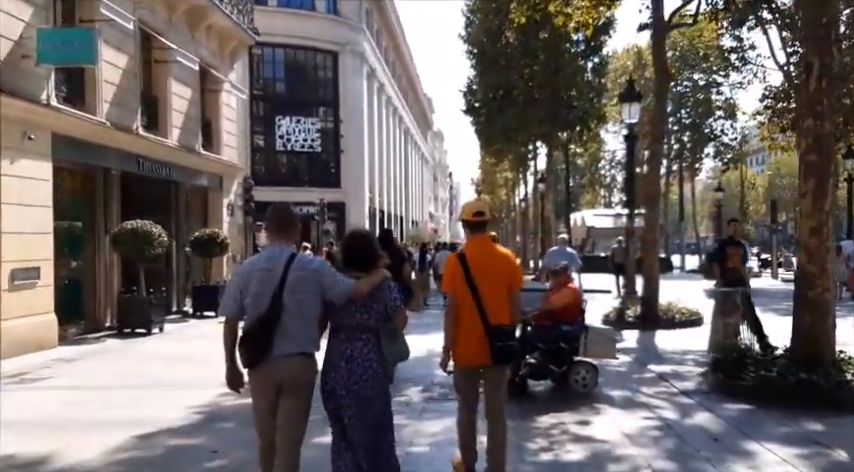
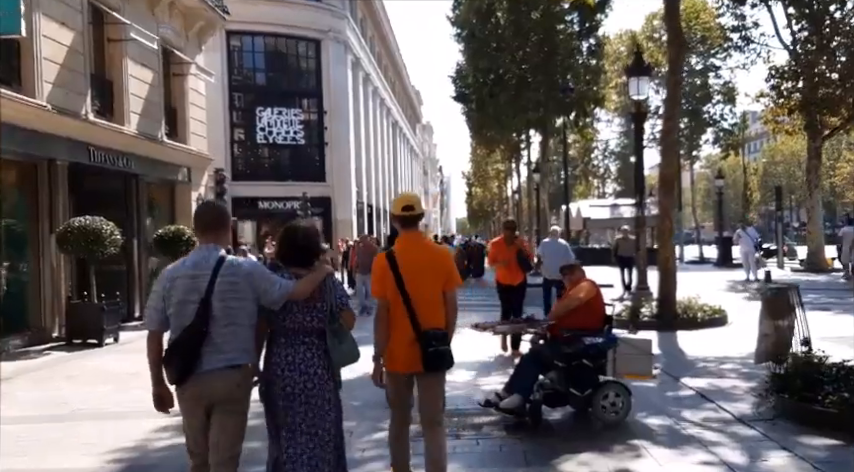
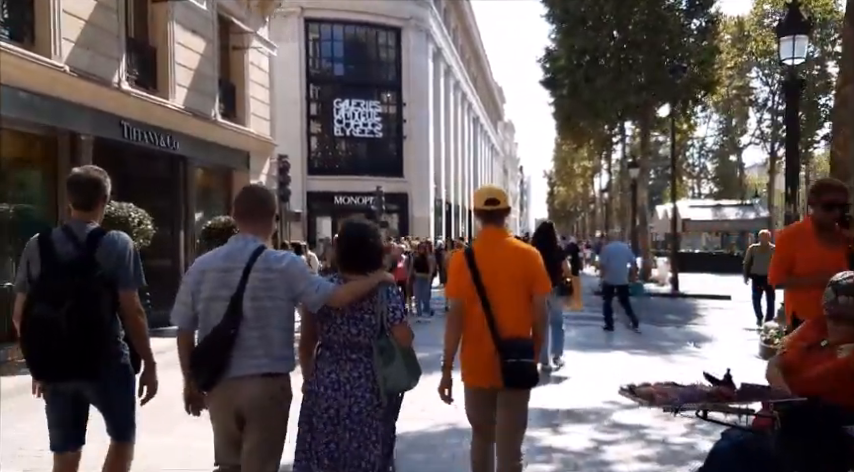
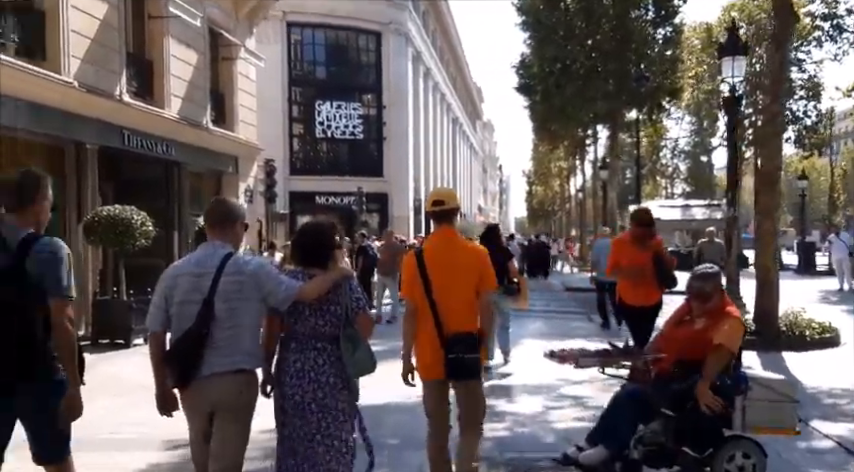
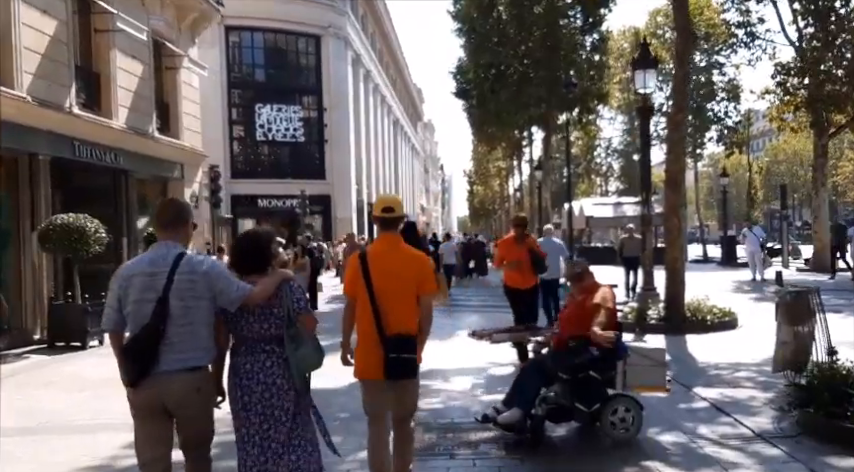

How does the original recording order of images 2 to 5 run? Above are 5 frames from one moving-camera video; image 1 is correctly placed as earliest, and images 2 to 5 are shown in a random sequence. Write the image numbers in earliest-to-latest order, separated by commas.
2, 5, 4, 3
